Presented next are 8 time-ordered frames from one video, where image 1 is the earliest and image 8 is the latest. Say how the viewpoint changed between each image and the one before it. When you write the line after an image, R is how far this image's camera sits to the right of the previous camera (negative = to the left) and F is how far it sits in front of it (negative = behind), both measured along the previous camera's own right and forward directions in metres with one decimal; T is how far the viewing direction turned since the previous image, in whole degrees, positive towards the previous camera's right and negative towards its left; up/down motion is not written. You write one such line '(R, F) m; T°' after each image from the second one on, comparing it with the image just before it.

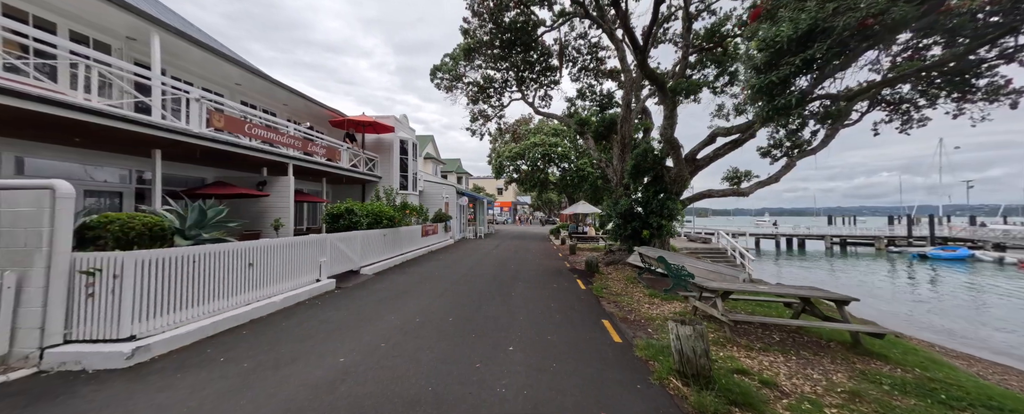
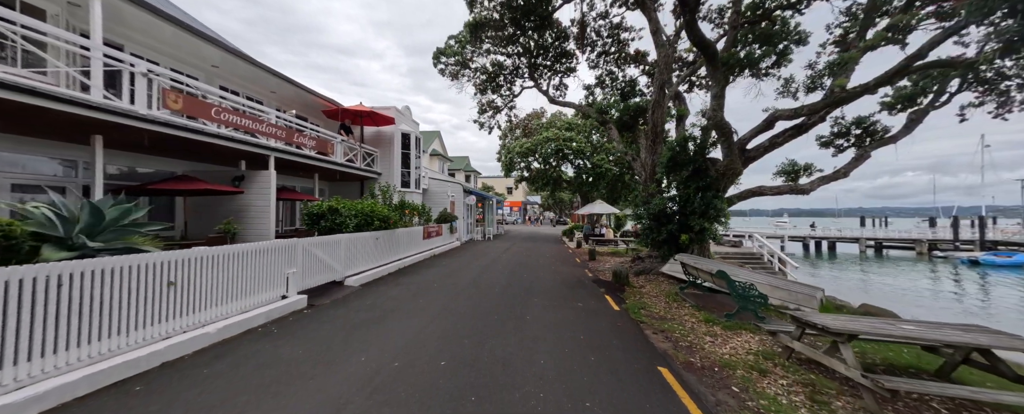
(-0.1, +1.6) m; -2°
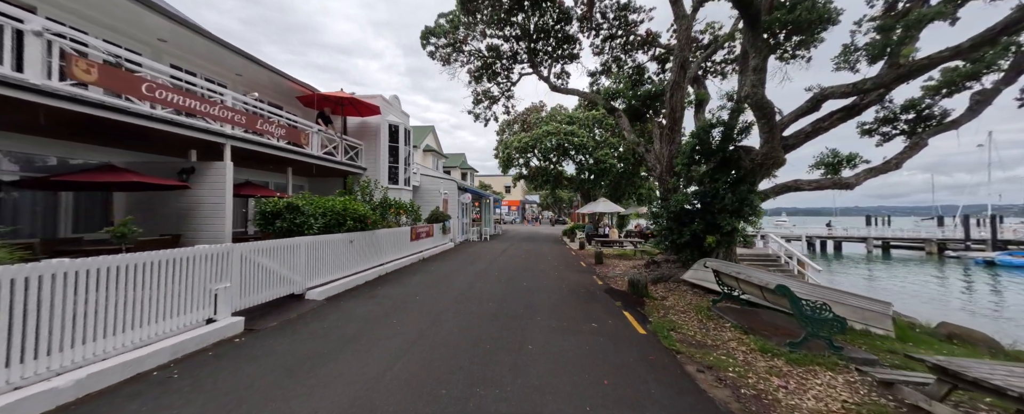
(0.0, +1.4) m; 0°
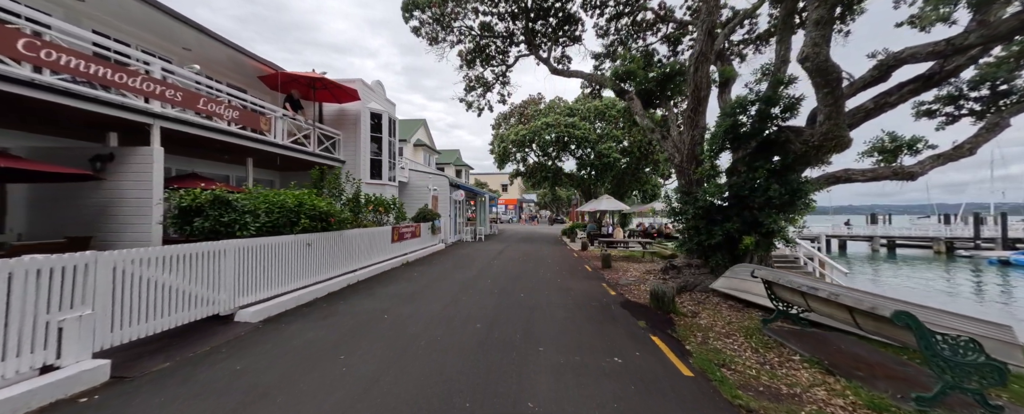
(+0.1, +1.5) m; +1°
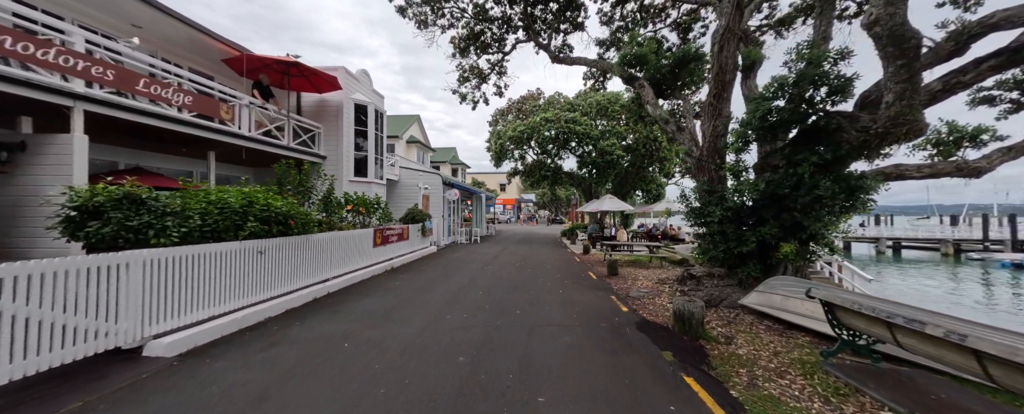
(+0.1, +1.1) m; 0°
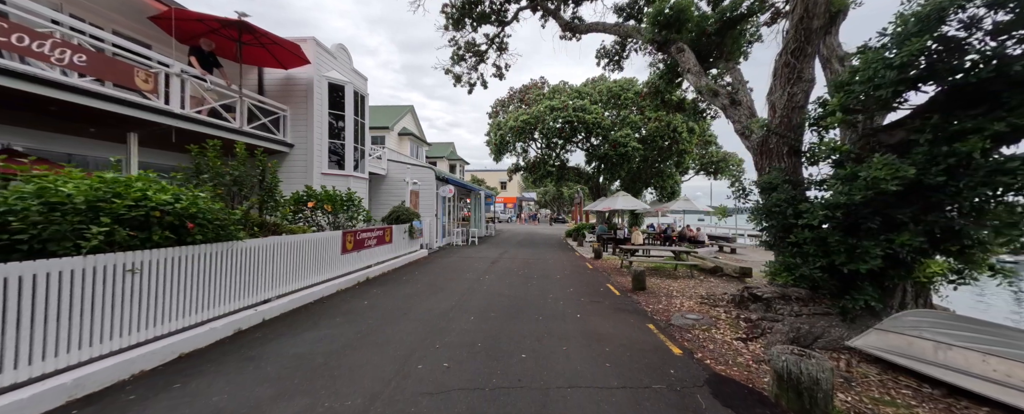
(0.0, +1.9) m; 0°
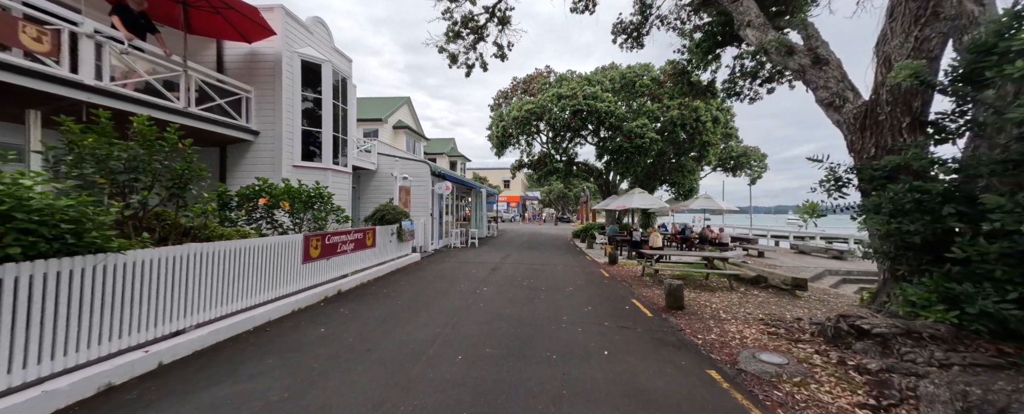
(0.0, +1.6) m; -1°
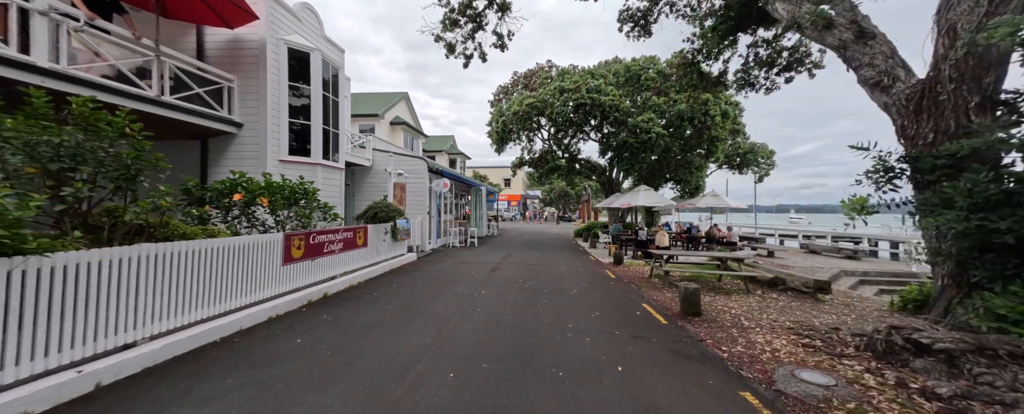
(0.0, +0.6) m; 0°
